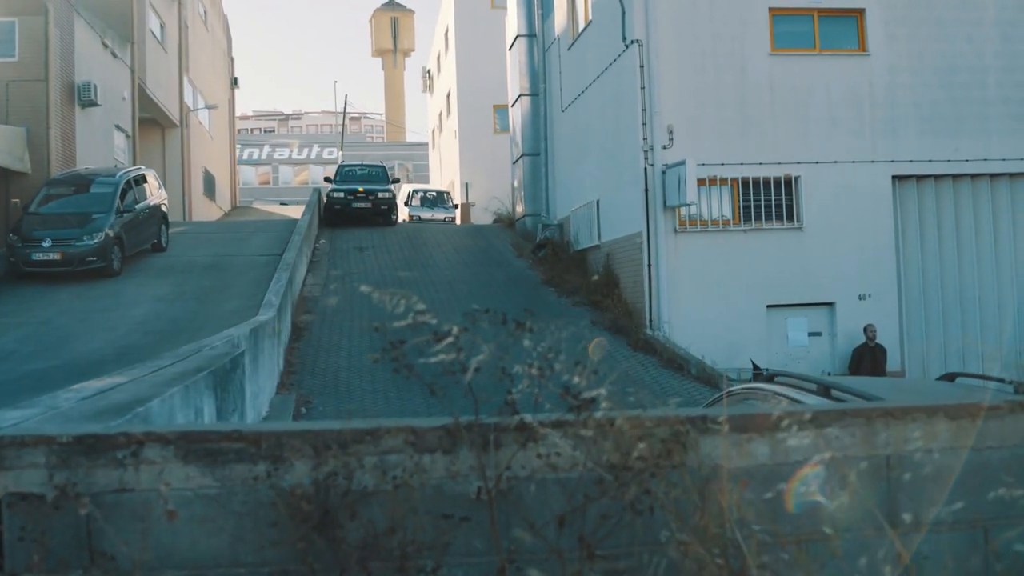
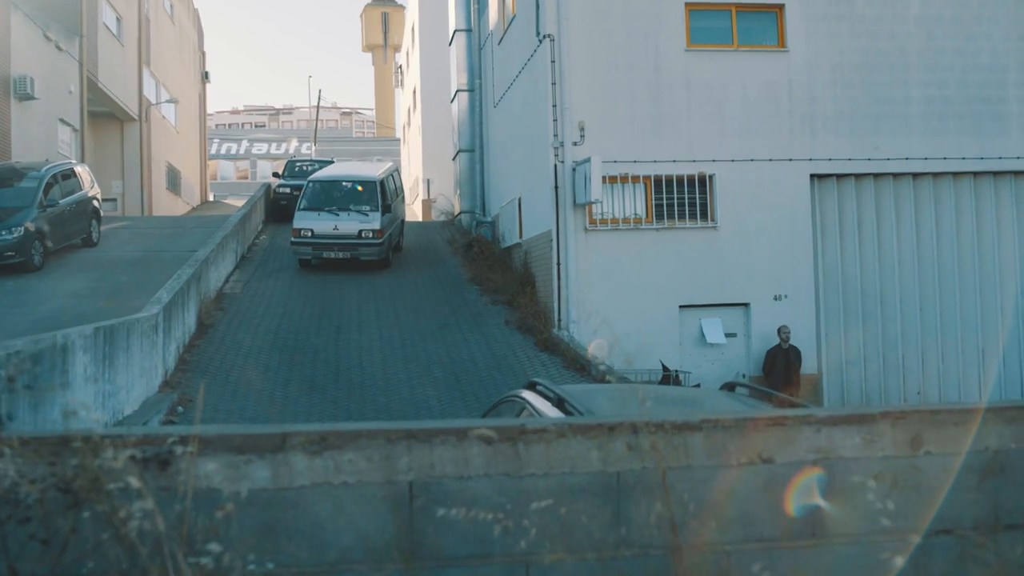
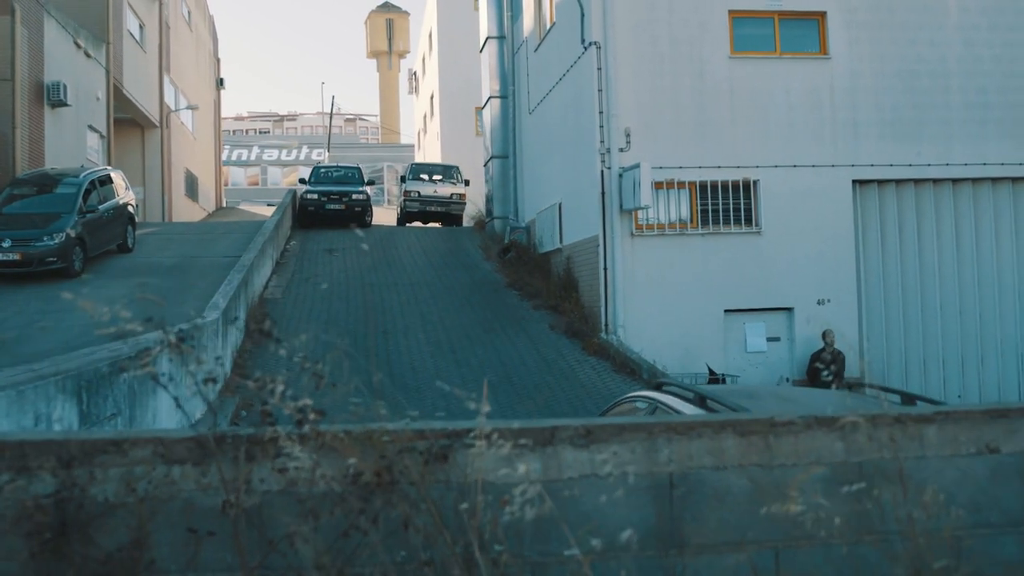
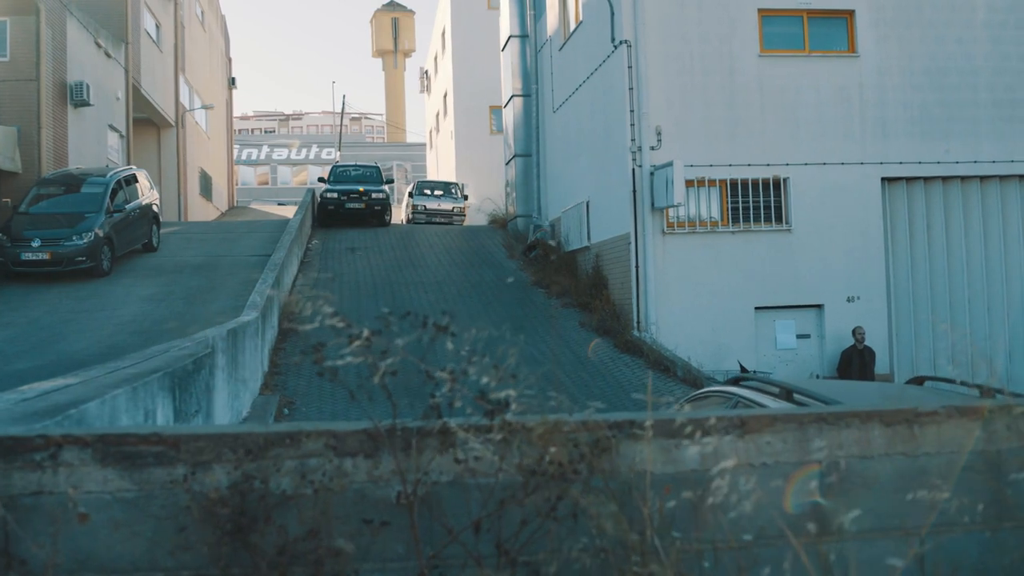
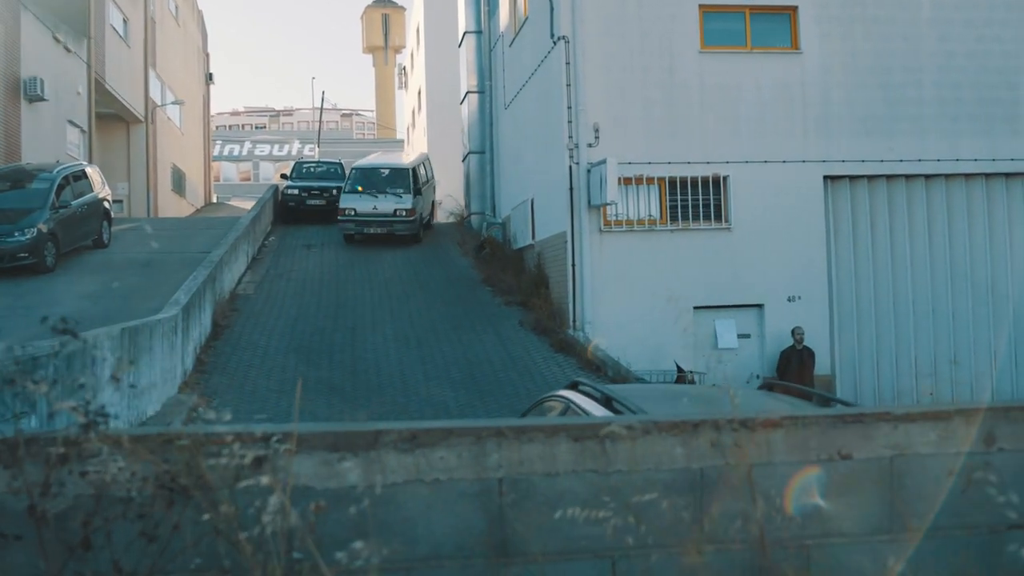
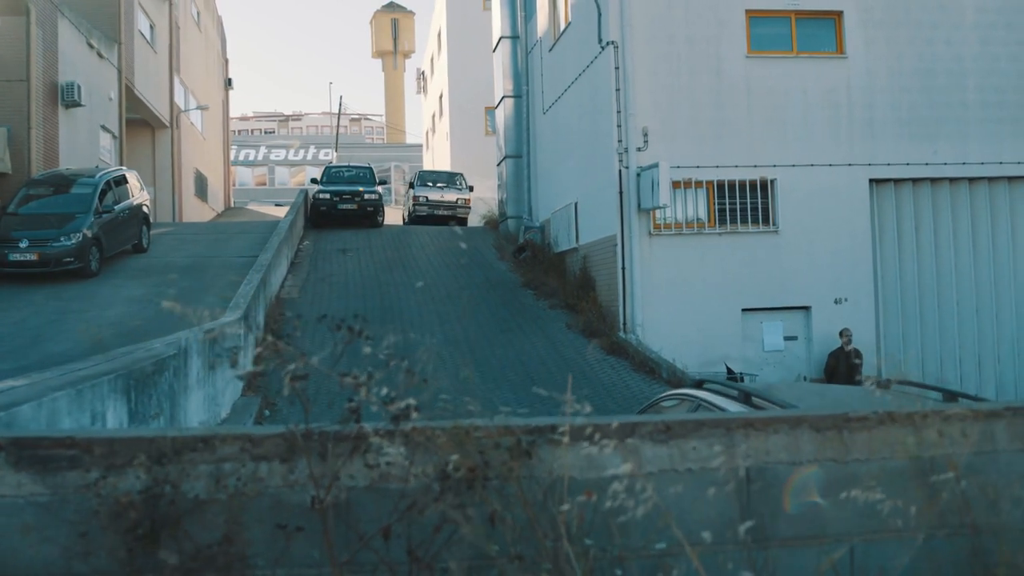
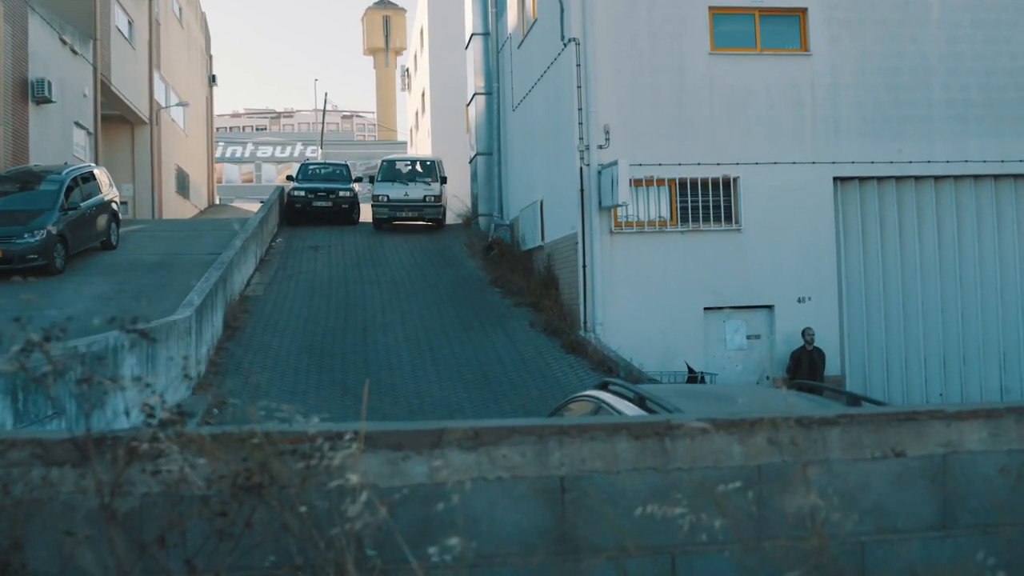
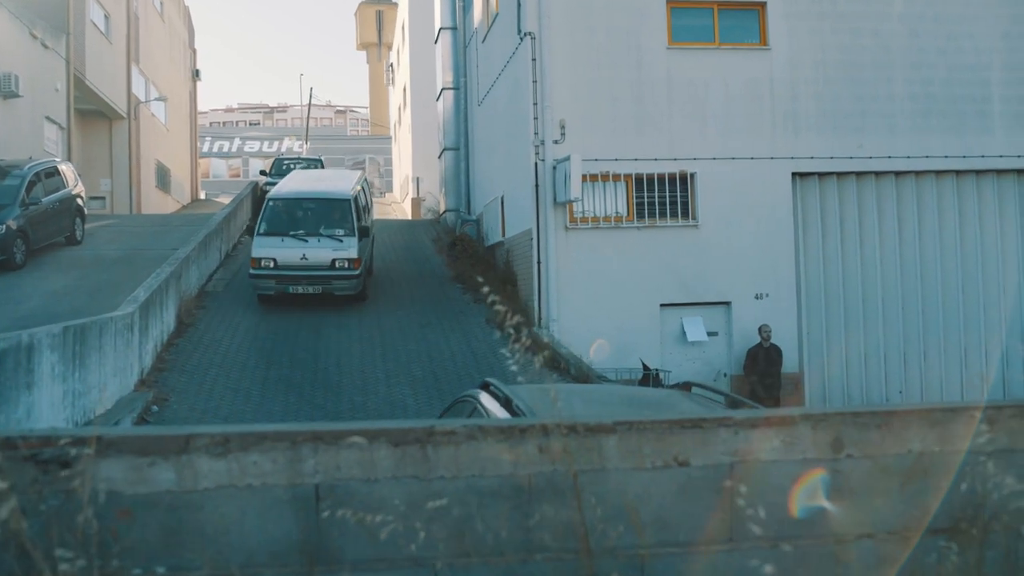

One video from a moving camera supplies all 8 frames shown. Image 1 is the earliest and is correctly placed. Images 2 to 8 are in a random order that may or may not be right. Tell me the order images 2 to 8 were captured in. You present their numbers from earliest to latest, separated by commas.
4, 6, 3, 7, 5, 2, 8
